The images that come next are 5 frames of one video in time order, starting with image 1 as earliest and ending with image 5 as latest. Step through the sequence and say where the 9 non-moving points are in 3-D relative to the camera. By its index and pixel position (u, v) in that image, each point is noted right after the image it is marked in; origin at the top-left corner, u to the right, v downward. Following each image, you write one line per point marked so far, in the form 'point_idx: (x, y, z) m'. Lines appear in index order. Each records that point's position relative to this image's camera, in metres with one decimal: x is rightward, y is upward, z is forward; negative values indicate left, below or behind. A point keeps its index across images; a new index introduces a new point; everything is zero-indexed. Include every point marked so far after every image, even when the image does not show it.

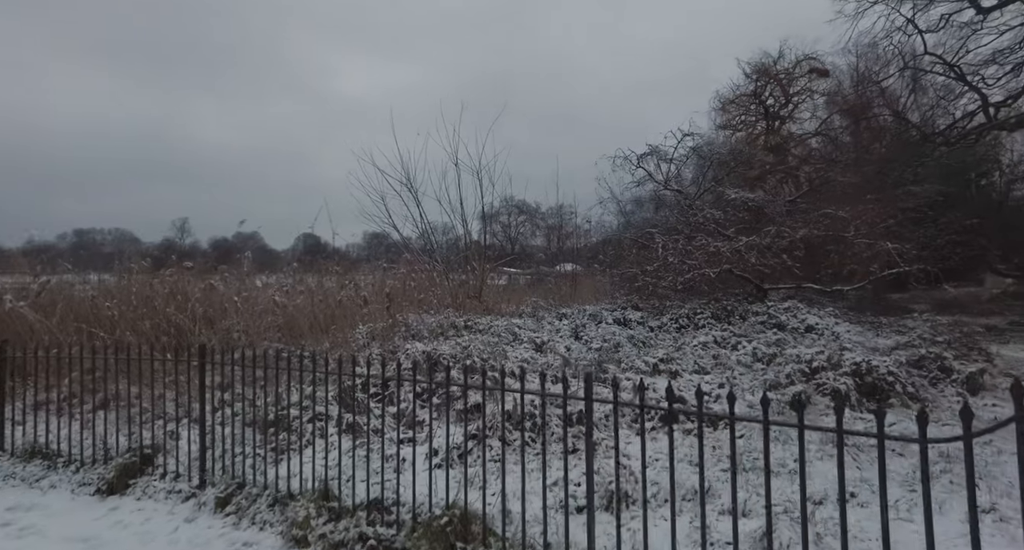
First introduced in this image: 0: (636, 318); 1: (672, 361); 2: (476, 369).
0: (+2.1, -0.7, +9.2) m
1: (+2.0, -1.0, +6.6) m
2: (-0.4, -1.2, +6.9) m
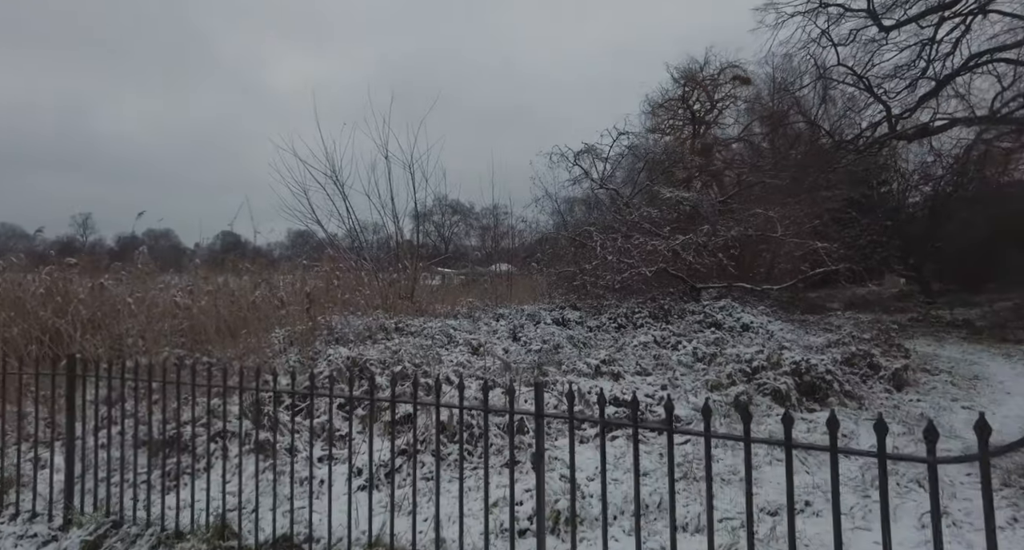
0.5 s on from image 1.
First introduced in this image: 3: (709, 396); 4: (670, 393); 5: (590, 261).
0: (+1.0, -0.7, +8.9) m
1: (+1.2, -1.0, +6.3) m
2: (-1.2, -1.2, +6.3) m
3: (+2.0, -1.3, +5.6) m
4: (+1.7, -1.2, +5.7) m
5: (+1.6, +0.3, +10.5) m
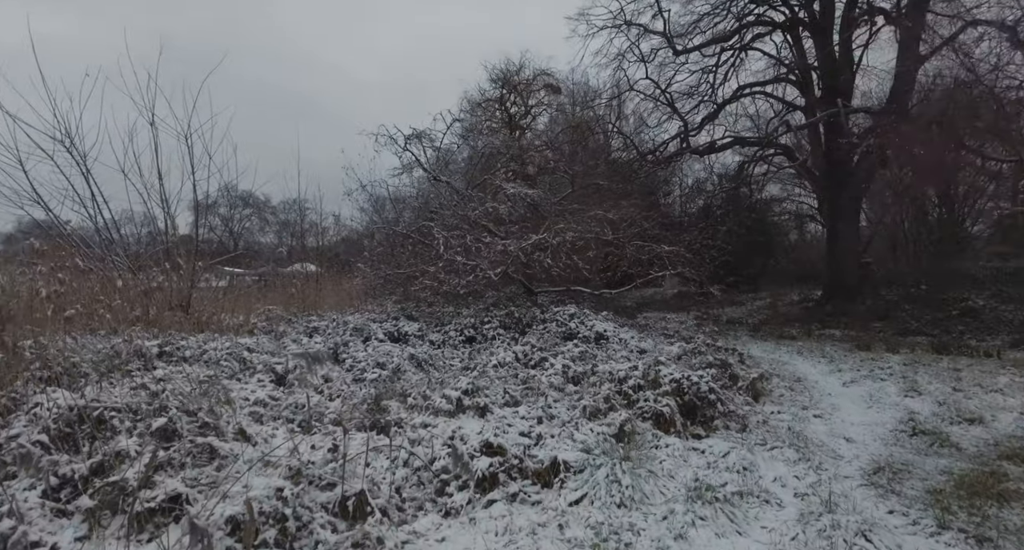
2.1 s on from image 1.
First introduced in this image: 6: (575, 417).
0: (-1.4, -0.8, +7.4) m
1: (-0.3, -1.1, +5.0) m
2: (-2.6, -1.2, +4.2) m
3: (+0.7, -1.3, +4.7) m
4: (+0.3, -1.3, +4.6) m
5: (-1.4, +0.2, +9.1) m
6: (+0.6, -1.3, +4.9) m
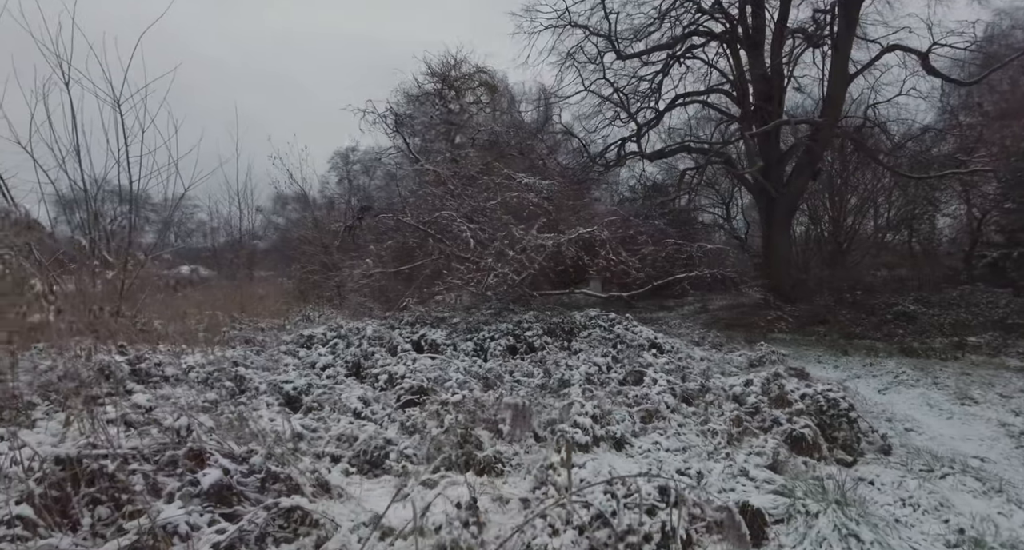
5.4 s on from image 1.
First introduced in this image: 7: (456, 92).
0: (-0.8, -0.7, +6.2) m
1: (+0.6, -1.1, +4.0) m
2: (-1.5, -1.2, +2.8) m
3: (+1.7, -1.3, +3.9) m
4: (+1.3, -1.3, +3.7) m
5: (-1.1, +0.3, +7.8) m
6: (+1.5, -1.3, +4.0) m
7: (-1.9, +6.3, +18.8) m
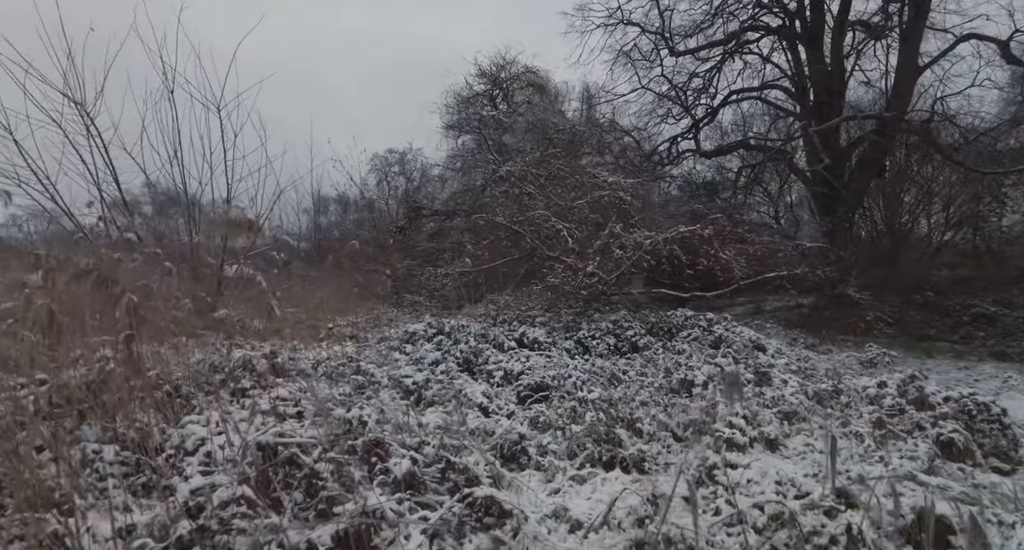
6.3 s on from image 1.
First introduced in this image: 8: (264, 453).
0: (+0.4, -0.7, +6.3) m
1: (+1.7, -1.0, +4.0) m
2: (-0.5, -1.1, +2.9) m
3: (+2.7, -1.3, +3.7) m
4: (+2.3, -1.3, +3.6) m
5: (+0.2, +0.3, +7.9) m
6: (+2.6, -1.2, +3.9) m
7: (+0.1, +6.3, +18.9) m
8: (-1.4, -1.0, +3.0) m
